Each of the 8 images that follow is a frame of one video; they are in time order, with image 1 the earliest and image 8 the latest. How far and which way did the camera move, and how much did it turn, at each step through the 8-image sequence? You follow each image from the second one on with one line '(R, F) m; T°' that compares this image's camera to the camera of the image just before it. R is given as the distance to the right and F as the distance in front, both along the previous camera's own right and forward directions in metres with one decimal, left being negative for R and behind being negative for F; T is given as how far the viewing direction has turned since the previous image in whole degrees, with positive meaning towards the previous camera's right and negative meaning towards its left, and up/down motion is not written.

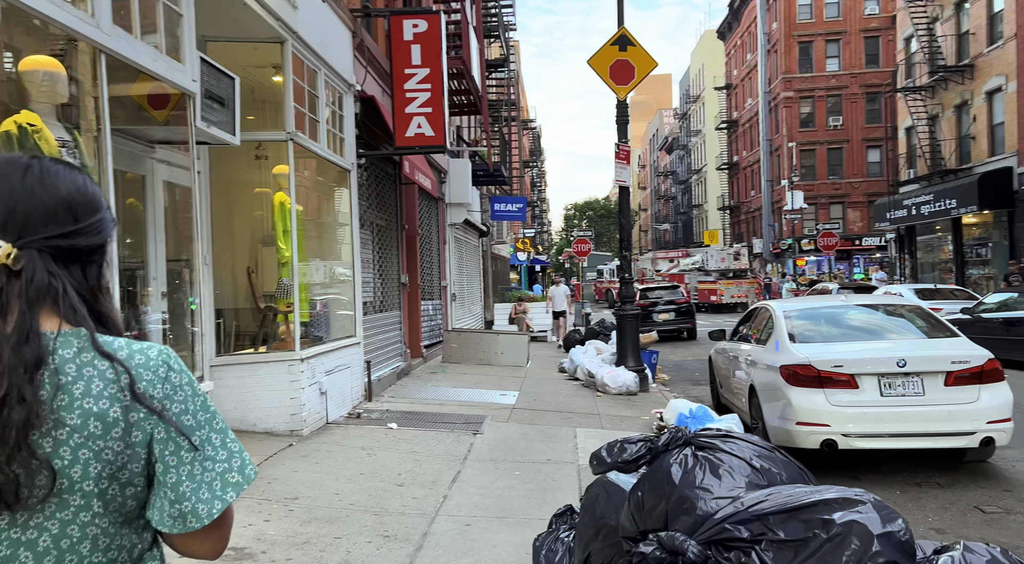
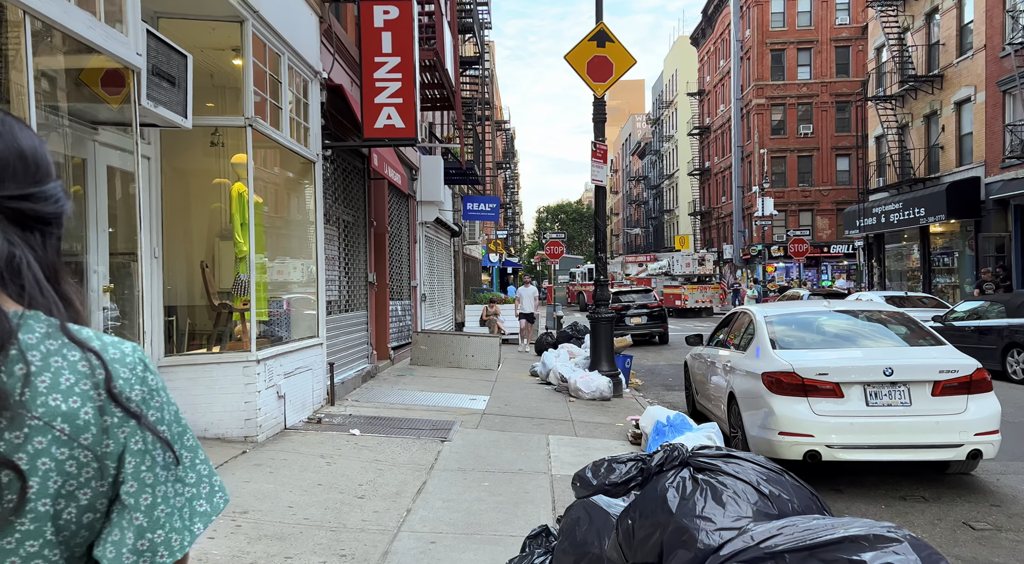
(0.0, +0.3) m; +2°
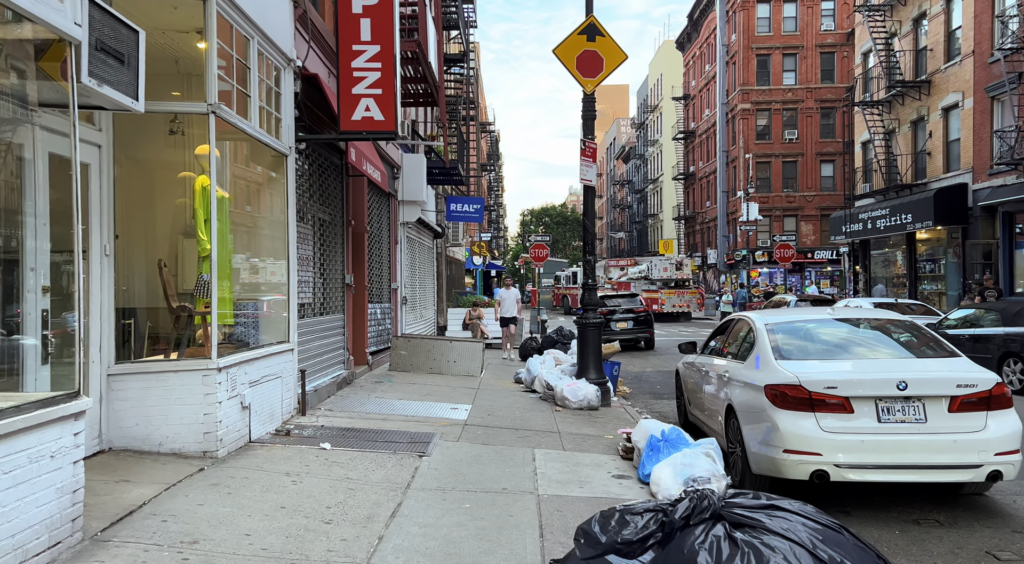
(0.0, +0.5) m; +1°
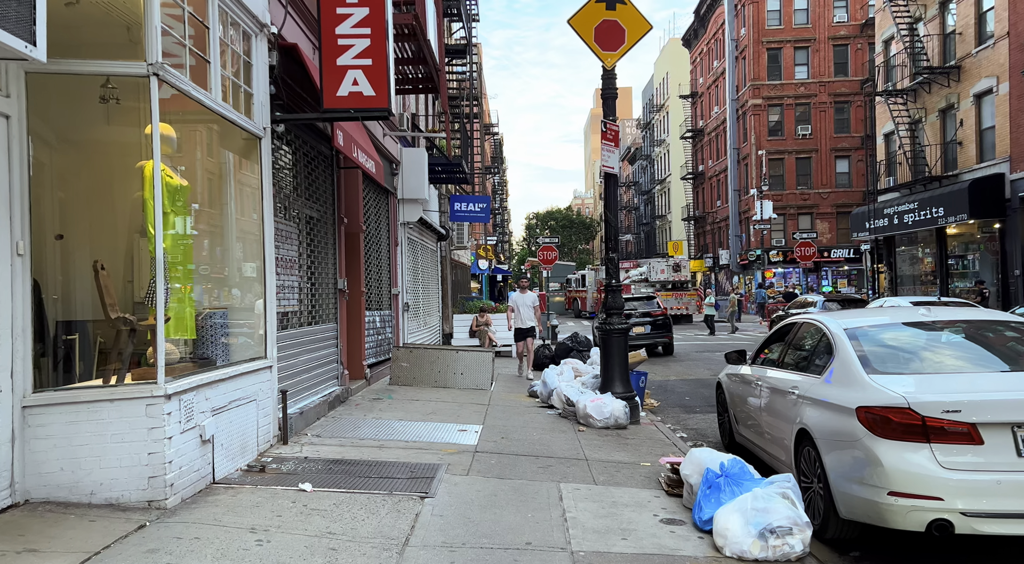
(-0.1, +1.2) m; 0°
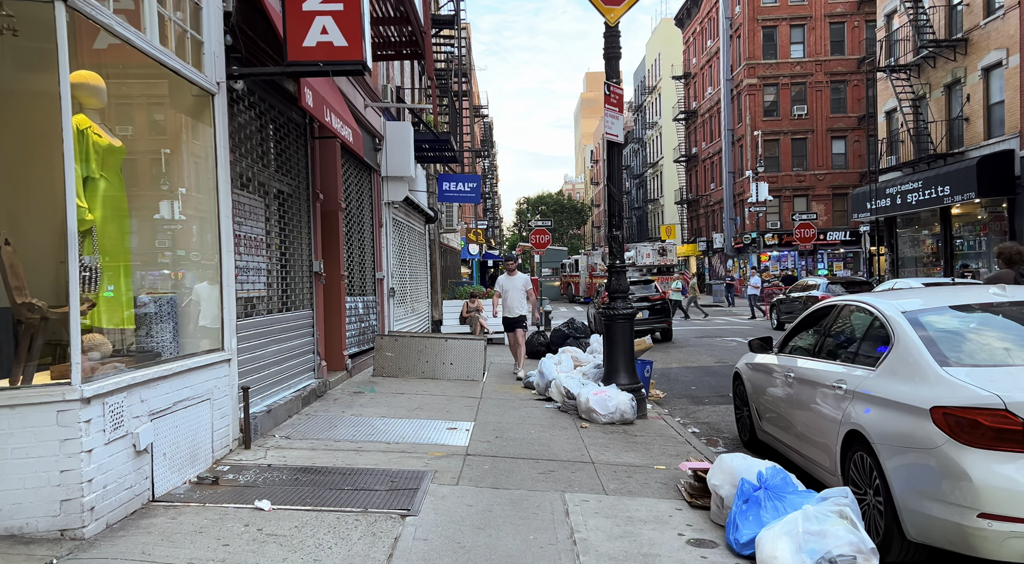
(0.0, +0.9) m; +1°
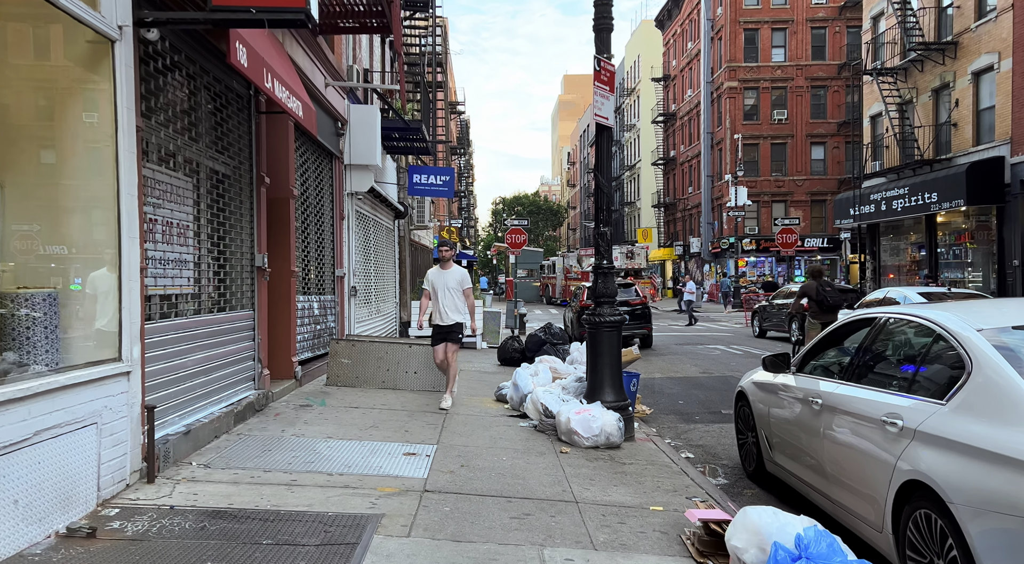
(0.0, +1.1) m; +2°
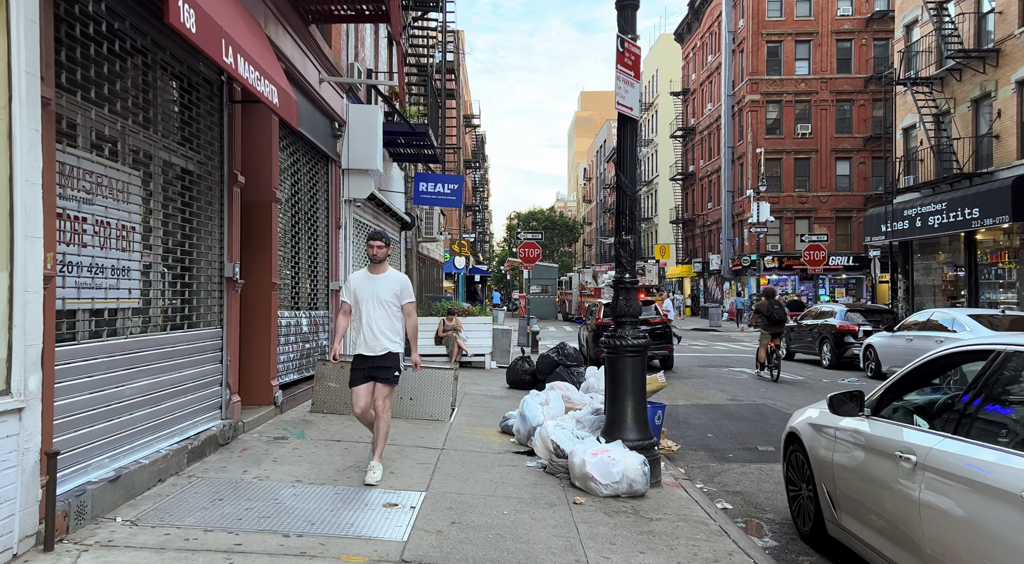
(+0.1, +1.0) m; -1°
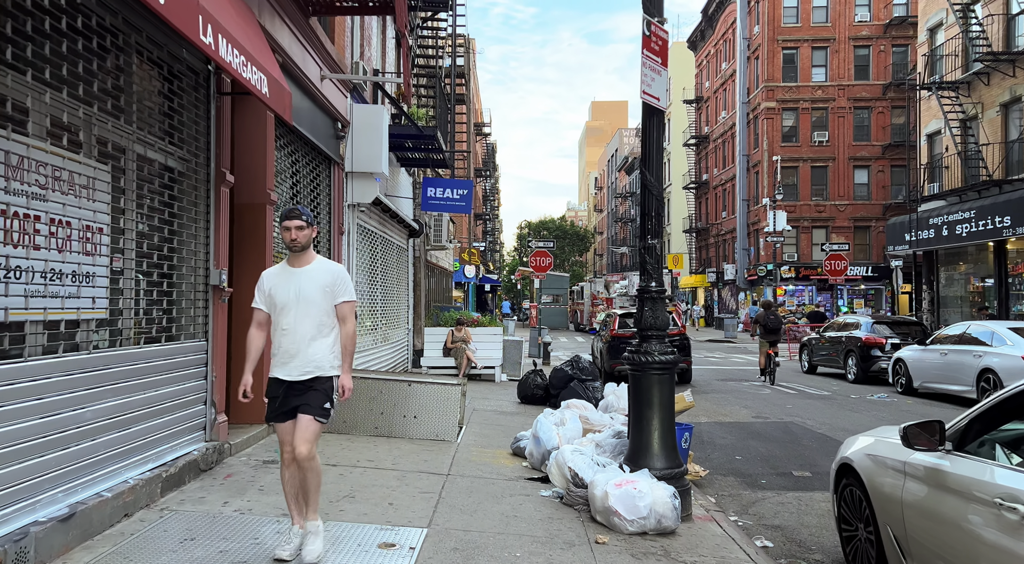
(0.0, +0.6) m; -1°
